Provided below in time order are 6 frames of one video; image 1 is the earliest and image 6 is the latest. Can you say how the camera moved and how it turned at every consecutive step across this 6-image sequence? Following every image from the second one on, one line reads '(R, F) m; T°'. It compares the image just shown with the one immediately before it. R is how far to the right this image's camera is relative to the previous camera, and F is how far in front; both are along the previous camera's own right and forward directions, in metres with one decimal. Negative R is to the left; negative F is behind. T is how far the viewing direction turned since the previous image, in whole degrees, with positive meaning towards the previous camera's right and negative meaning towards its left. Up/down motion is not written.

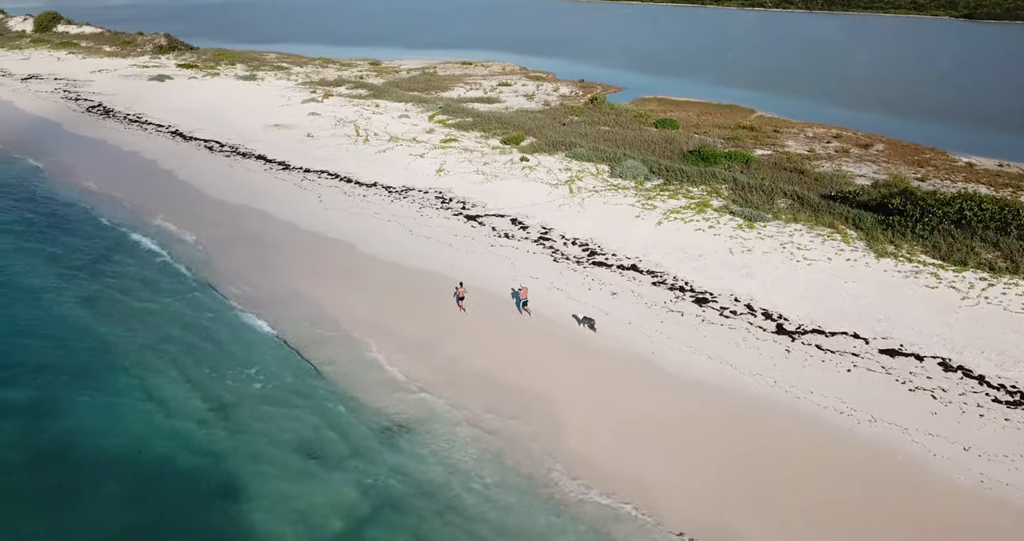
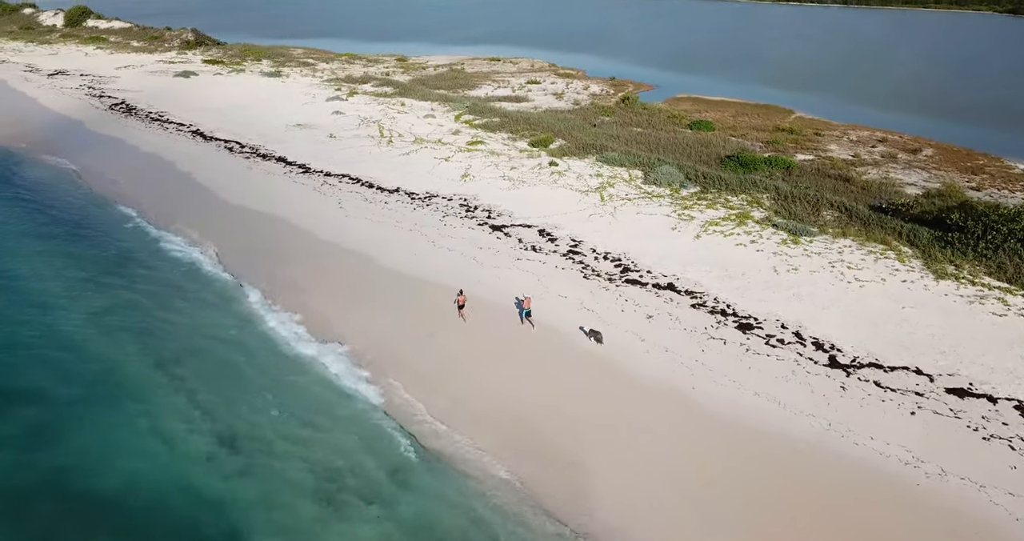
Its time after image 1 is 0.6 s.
(0.0, +1.2) m; -2°
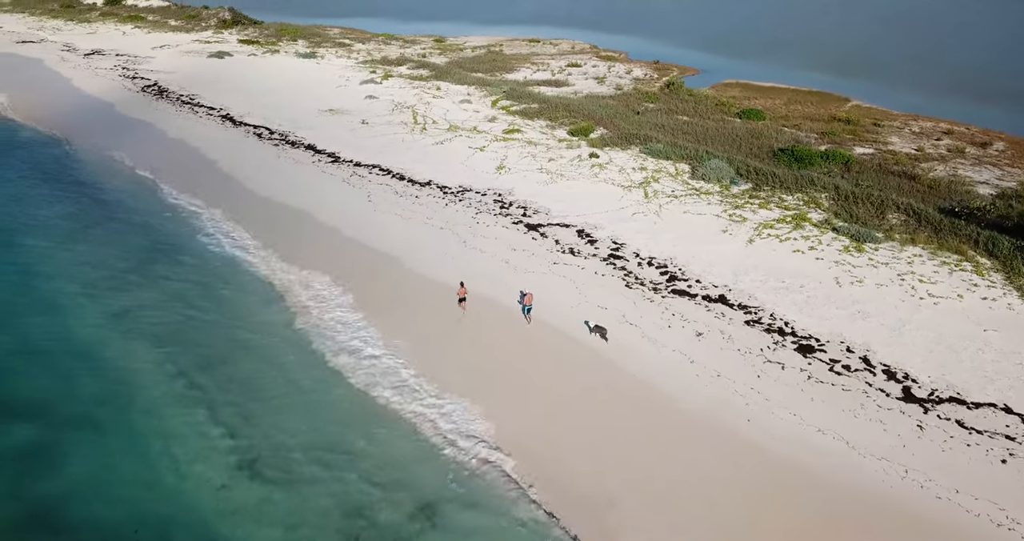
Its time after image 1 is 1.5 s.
(0.0, +1.4) m; -3°
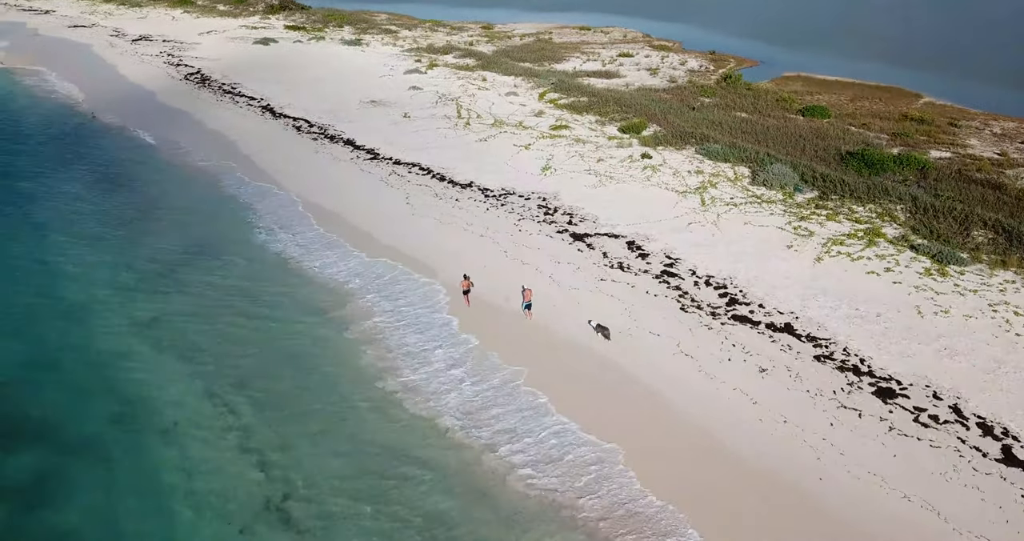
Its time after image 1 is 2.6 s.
(0.0, +1.4) m; -3°
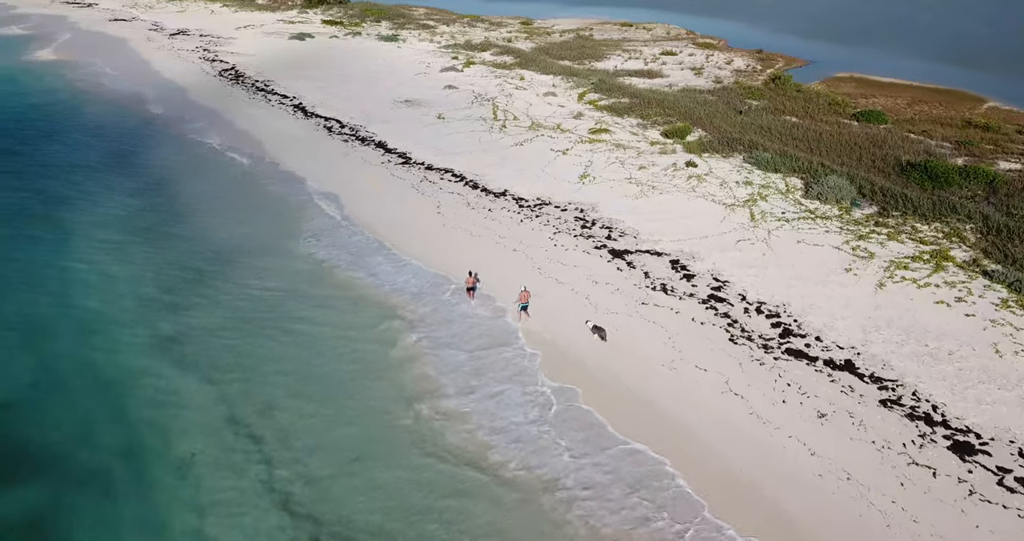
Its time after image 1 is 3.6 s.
(0.0, +1.2) m; -3°
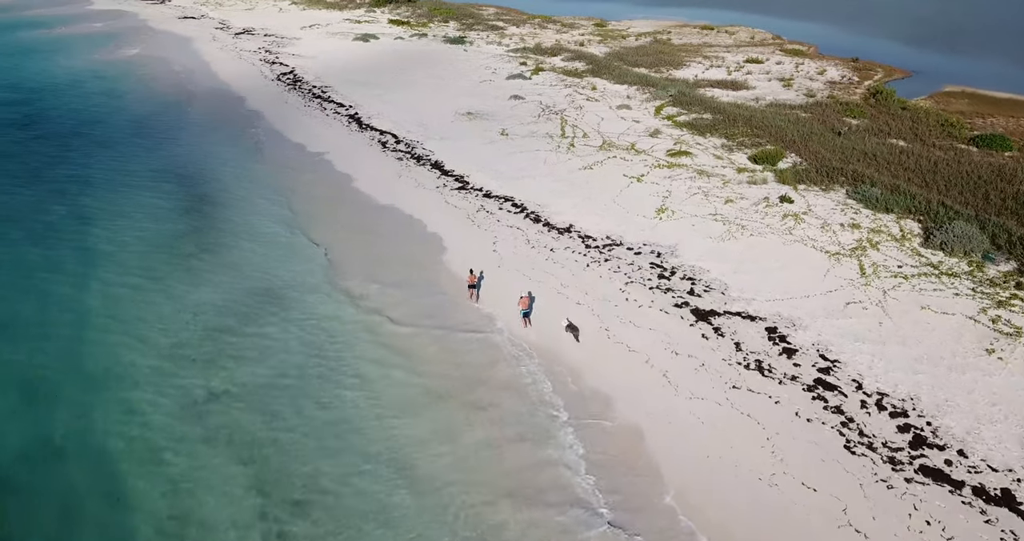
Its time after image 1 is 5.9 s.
(-0.1, +2.6) m; -5°
